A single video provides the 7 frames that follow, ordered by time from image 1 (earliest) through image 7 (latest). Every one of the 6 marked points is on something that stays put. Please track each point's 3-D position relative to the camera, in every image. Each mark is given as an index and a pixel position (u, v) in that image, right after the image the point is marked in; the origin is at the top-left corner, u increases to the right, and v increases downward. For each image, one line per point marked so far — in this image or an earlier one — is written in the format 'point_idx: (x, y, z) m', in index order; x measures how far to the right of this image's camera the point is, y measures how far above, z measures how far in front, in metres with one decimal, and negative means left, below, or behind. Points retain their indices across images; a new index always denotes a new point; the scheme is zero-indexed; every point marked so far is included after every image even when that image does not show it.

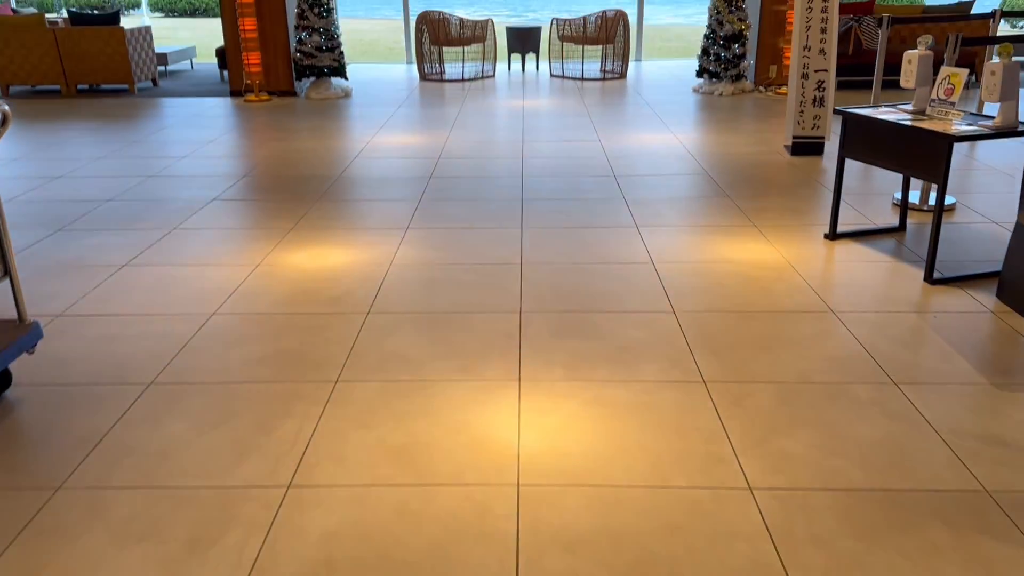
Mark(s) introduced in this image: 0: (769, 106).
0: (+2.1, +1.5, +6.9) m
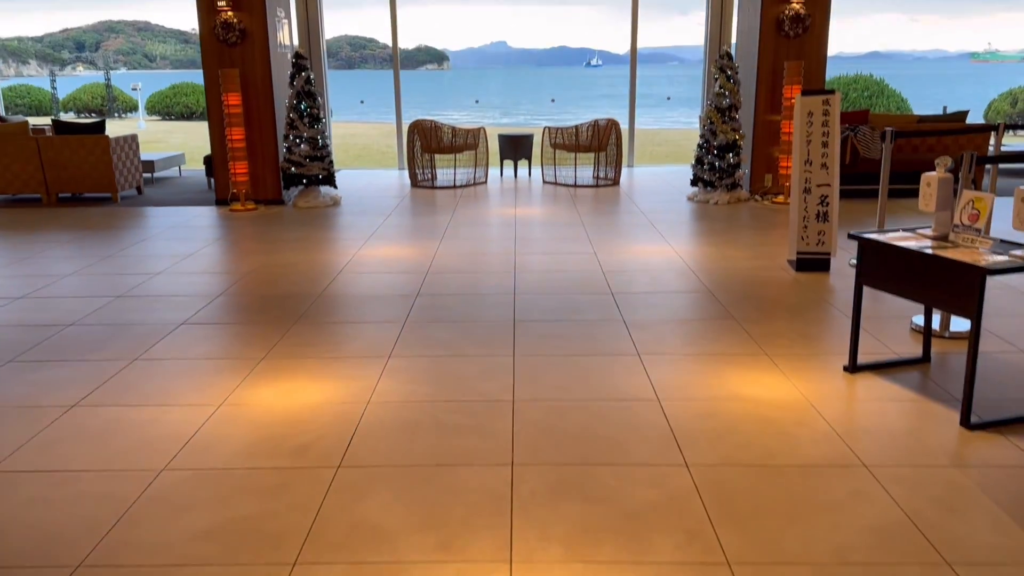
0: (+2.0, +0.6, +6.8) m
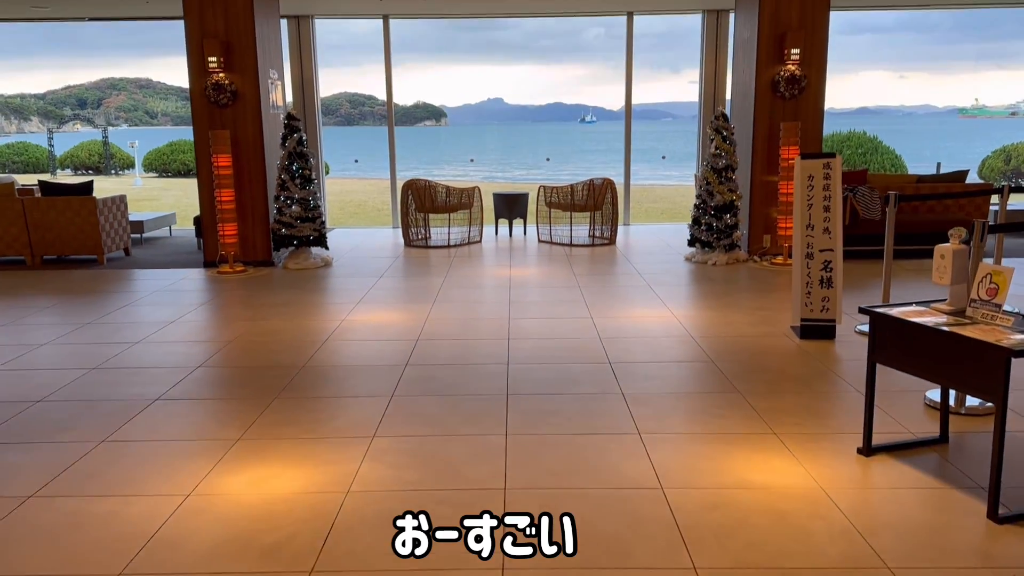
0: (+2.0, +0.1, +6.6) m
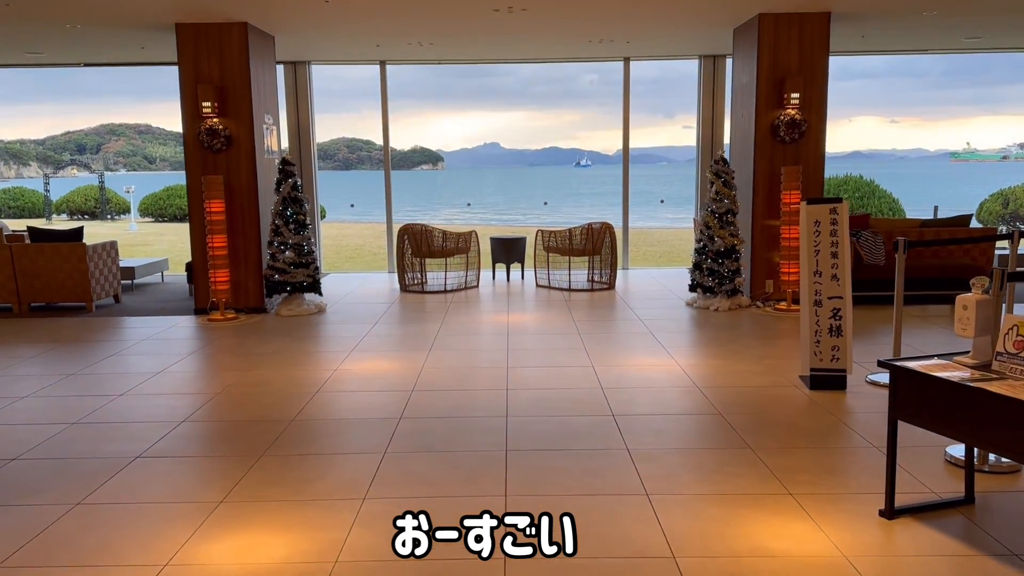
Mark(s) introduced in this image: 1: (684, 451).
0: (+2.0, -0.3, +6.5) m
1: (+0.7, -0.7, +3.5) m
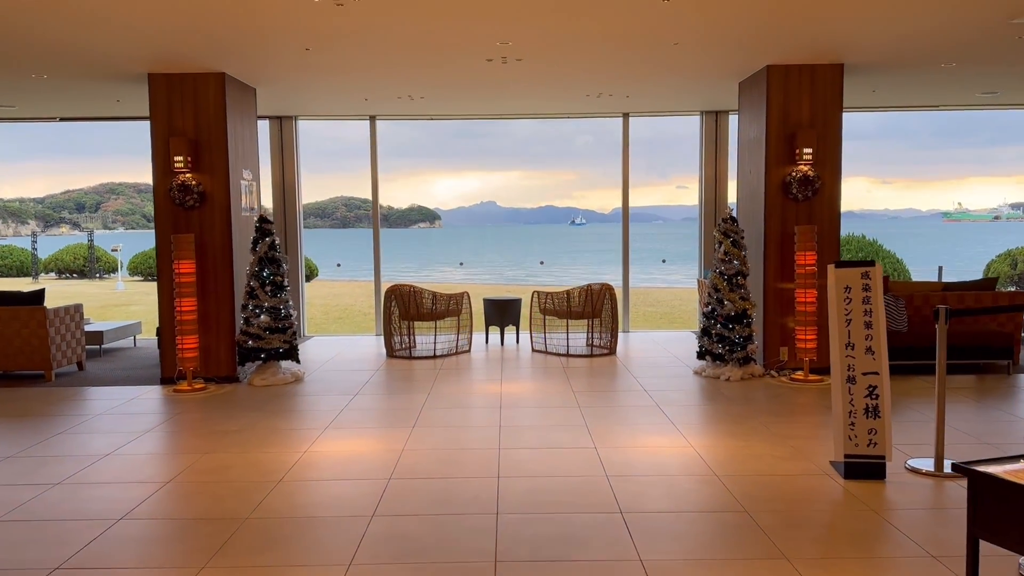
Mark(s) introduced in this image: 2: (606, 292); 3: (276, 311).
0: (+1.9, -0.8, +5.9) m
1: (+0.7, -1.0, +2.9) m
2: (+0.9, 0.0, +7.7) m
3: (-1.8, -0.2, +6.5) m
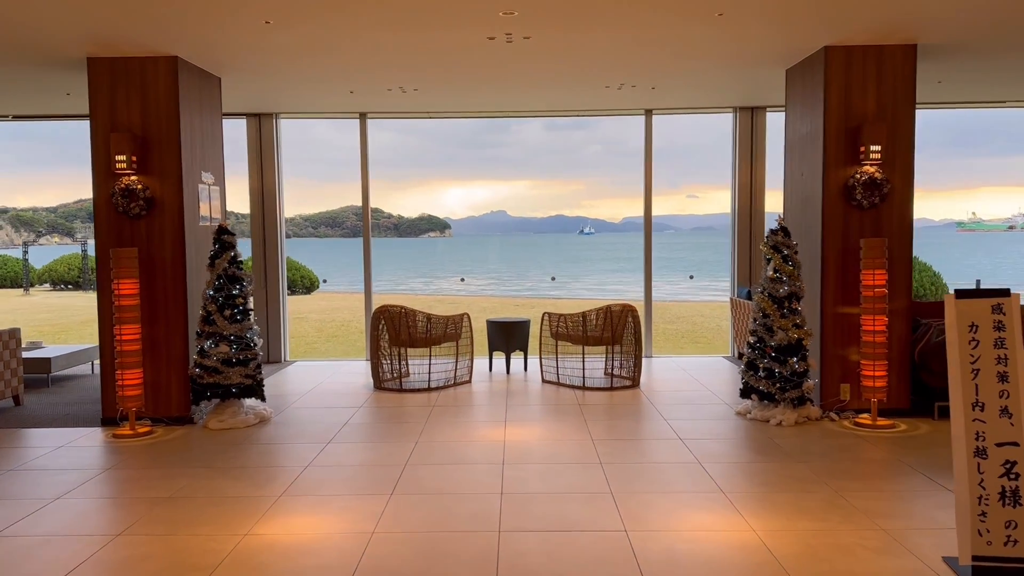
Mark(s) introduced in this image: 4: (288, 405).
0: (+2.0, -0.9, +4.8) m
1: (+0.7, -1.1, +1.9) m
2: (+0.9, -0.2, +6.7) m
3: (-1.8, -0.3, +5.4) m
4: (-1.7, -0.9, +6.2) m
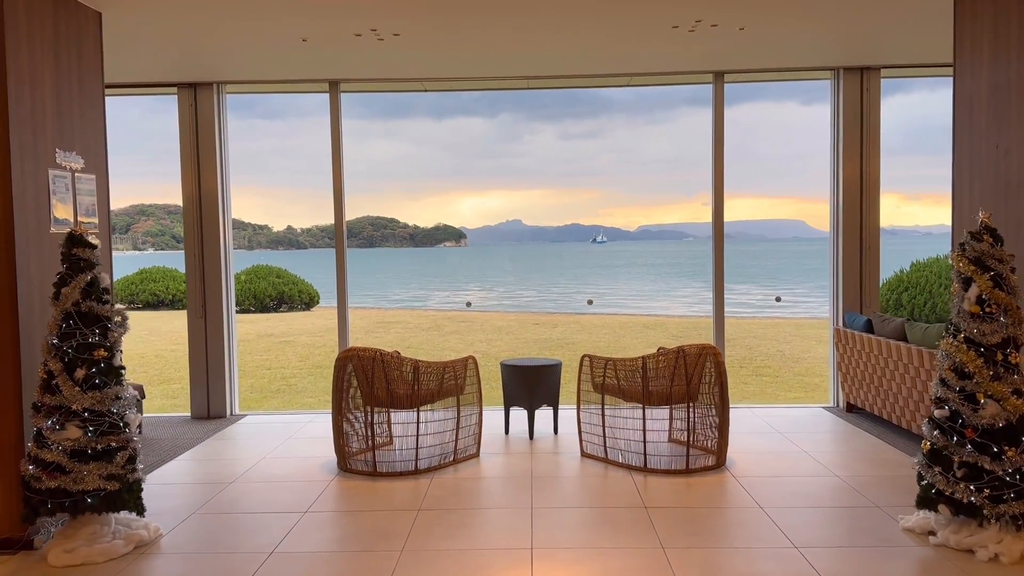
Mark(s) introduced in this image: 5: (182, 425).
0: (+2.1, -1.1, +2.7) m
1: (+0.7, -1.2, -0.2) m
2: (+1.1, -0.4, +4.6) m
3: (-1.7, -0.5, +3.4) m
4: (-1.6, -1.1, +4.1) m
5: (-2.4, -1.0, +6.0) m
